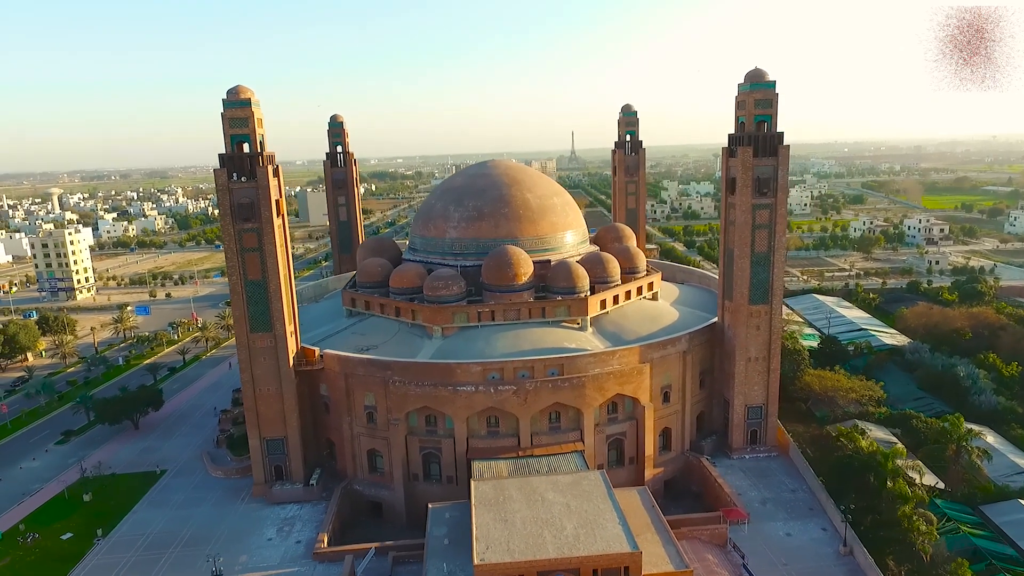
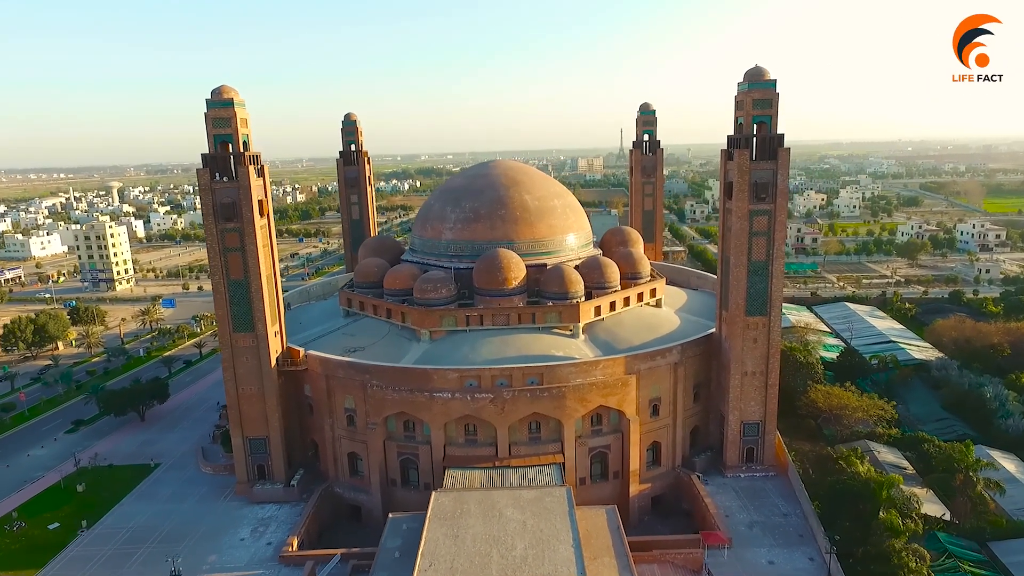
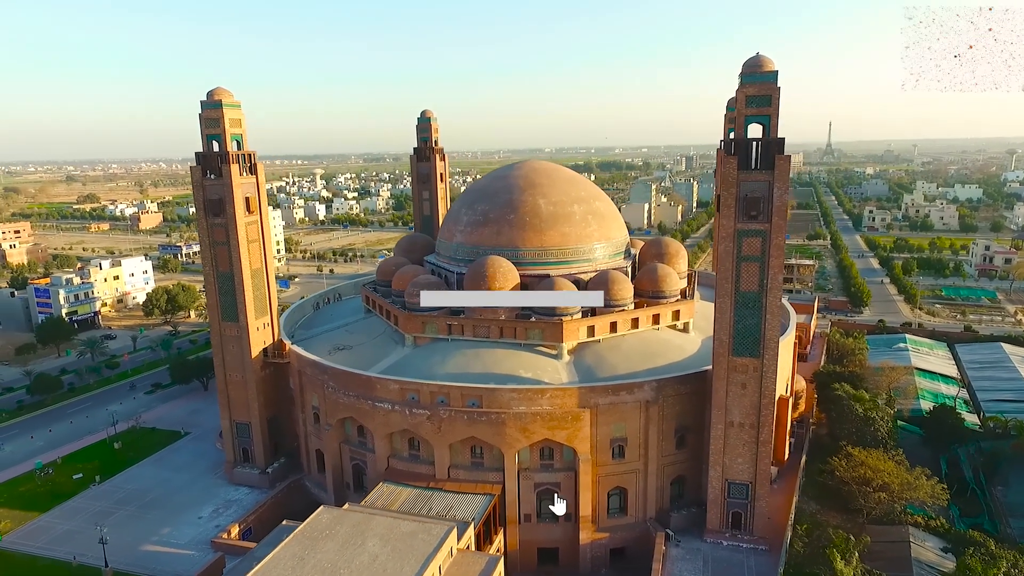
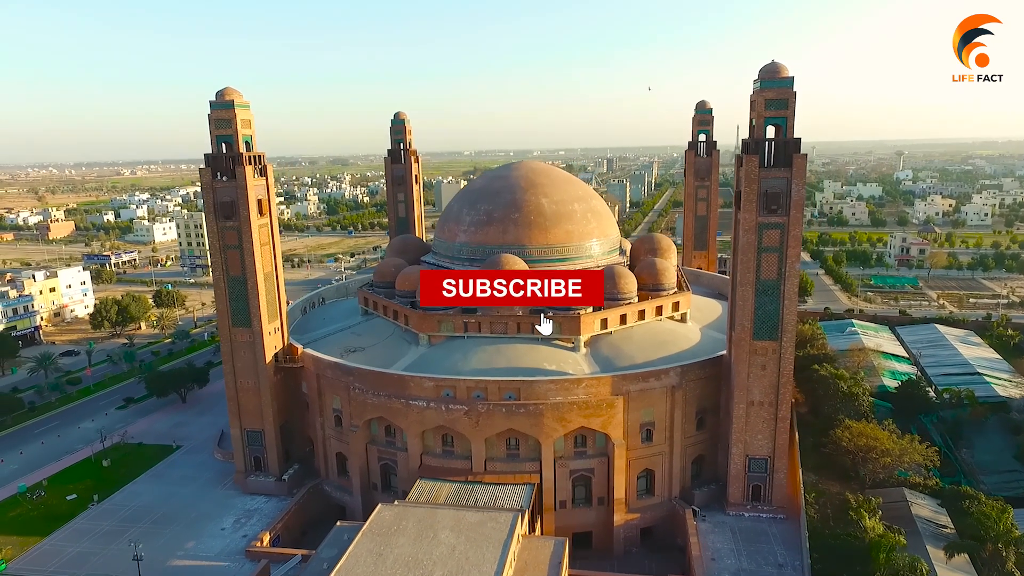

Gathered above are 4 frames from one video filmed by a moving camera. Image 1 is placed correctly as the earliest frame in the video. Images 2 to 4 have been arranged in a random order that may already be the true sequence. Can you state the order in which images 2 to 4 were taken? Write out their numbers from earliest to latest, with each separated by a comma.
2, 4, 3
